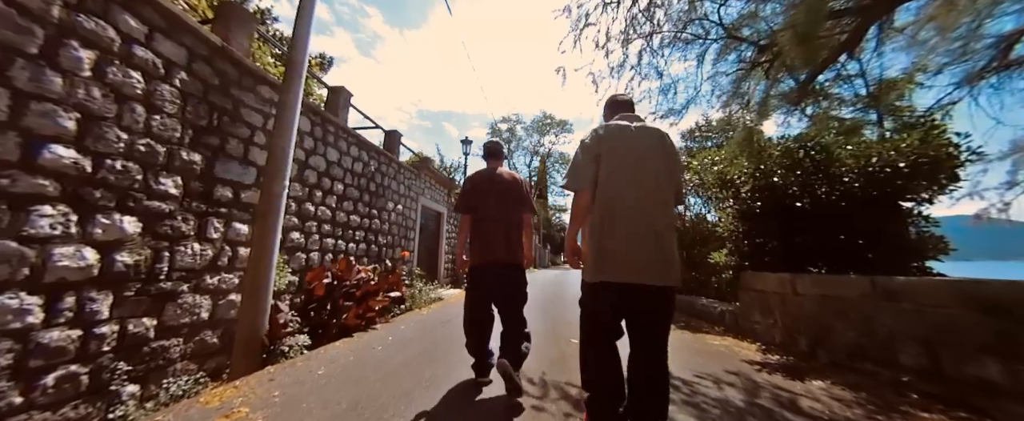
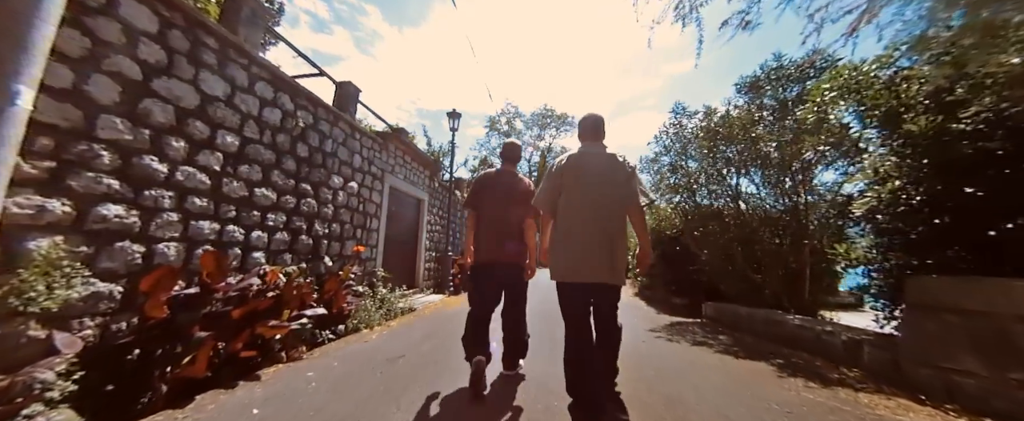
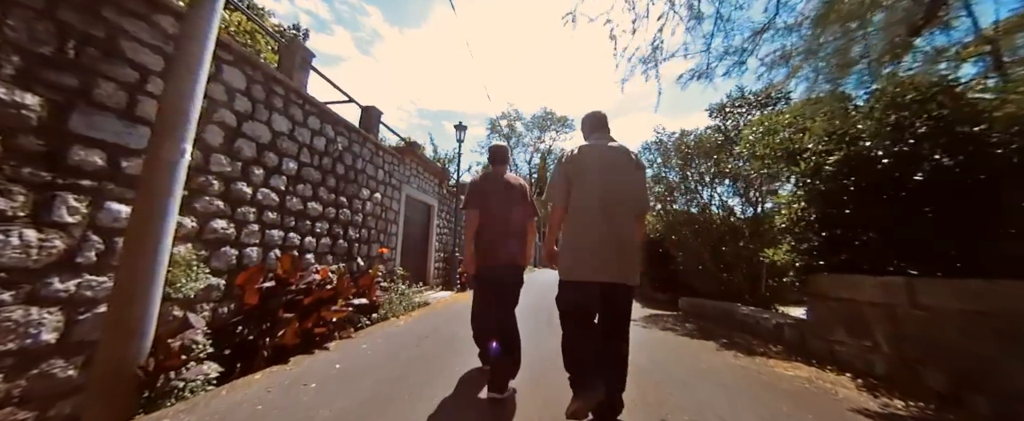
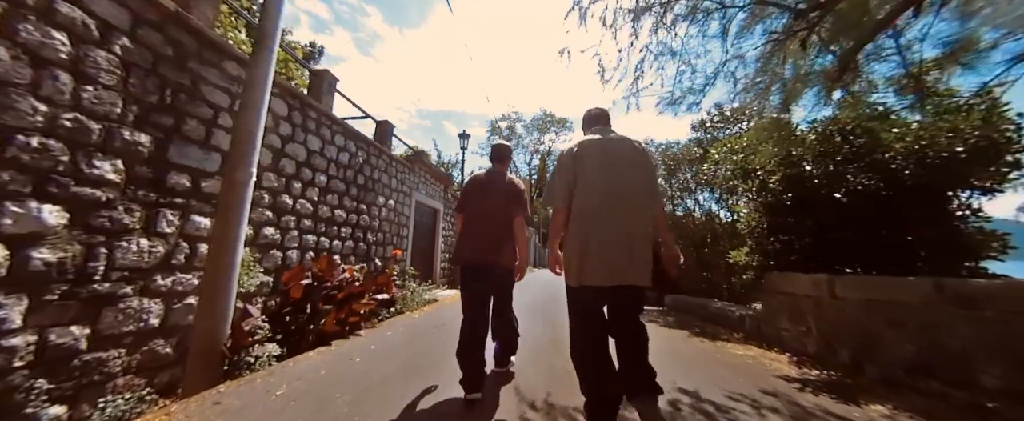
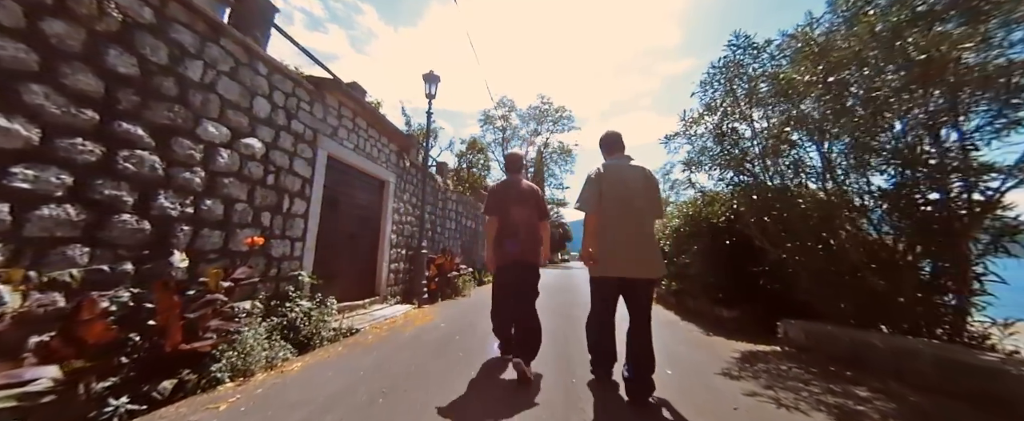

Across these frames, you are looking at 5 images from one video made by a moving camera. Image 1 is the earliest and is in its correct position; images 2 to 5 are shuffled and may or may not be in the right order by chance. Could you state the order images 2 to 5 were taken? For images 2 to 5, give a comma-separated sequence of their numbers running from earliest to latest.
4, 3, 2, 5
